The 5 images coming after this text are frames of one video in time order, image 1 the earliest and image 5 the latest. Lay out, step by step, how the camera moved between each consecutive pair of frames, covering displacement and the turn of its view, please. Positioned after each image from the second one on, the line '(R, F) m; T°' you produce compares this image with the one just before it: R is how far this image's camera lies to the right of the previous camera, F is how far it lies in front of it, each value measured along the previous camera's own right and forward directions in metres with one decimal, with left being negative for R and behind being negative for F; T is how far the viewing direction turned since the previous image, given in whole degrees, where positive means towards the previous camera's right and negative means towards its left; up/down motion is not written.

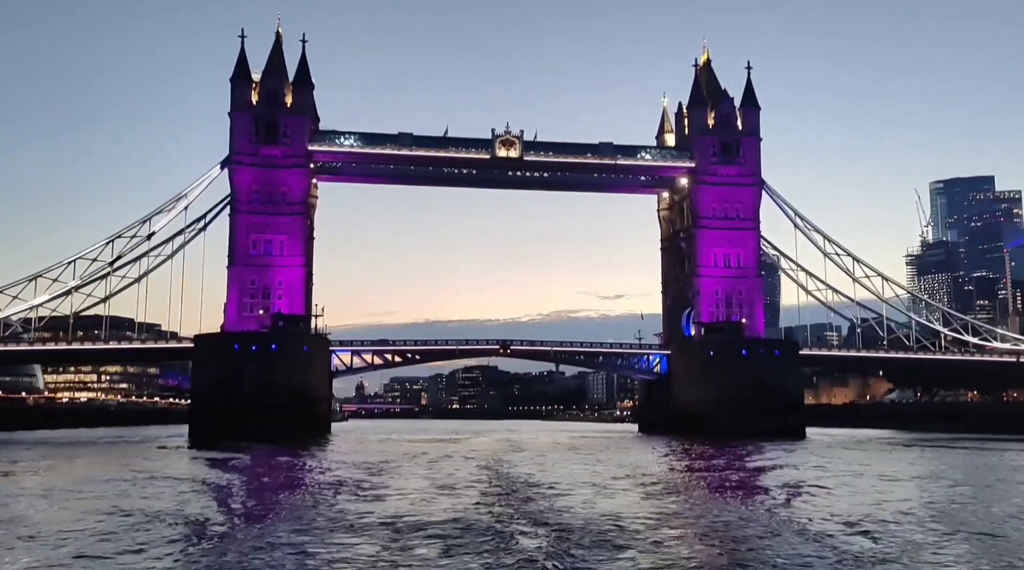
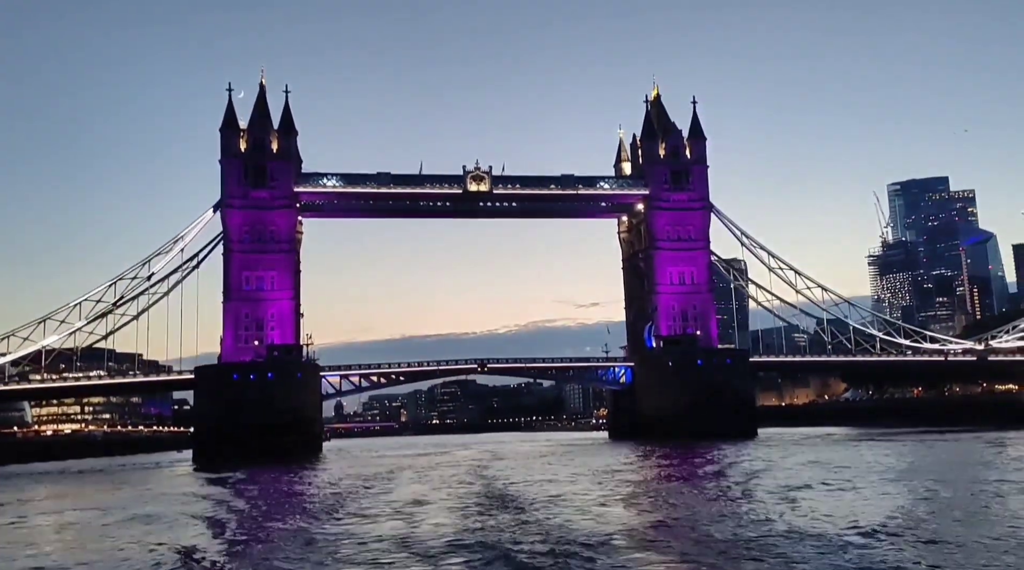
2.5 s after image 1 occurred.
(-0.1, -3.7) m; +2°
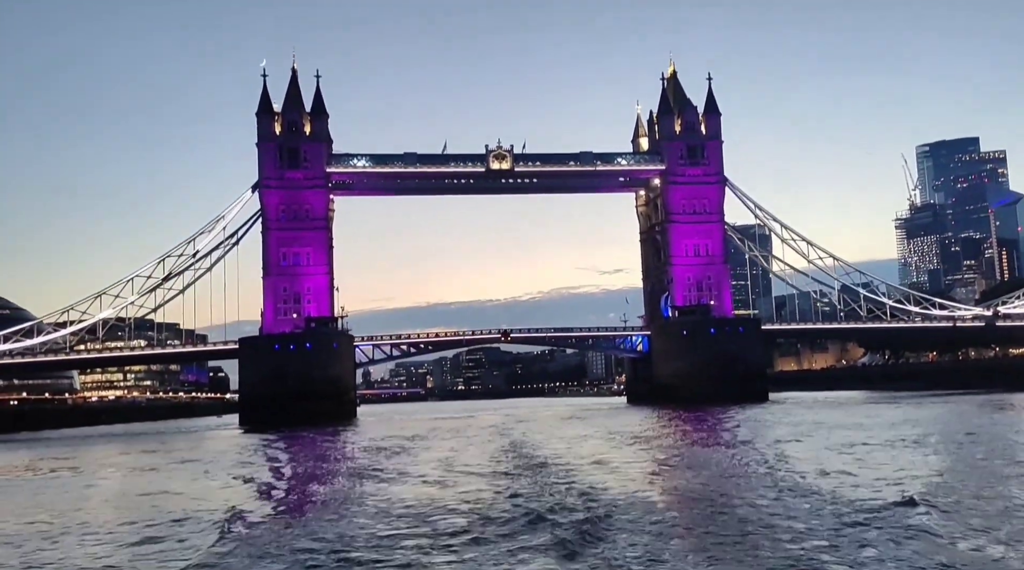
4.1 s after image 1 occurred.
(+0.3, -2.4) m; -2°
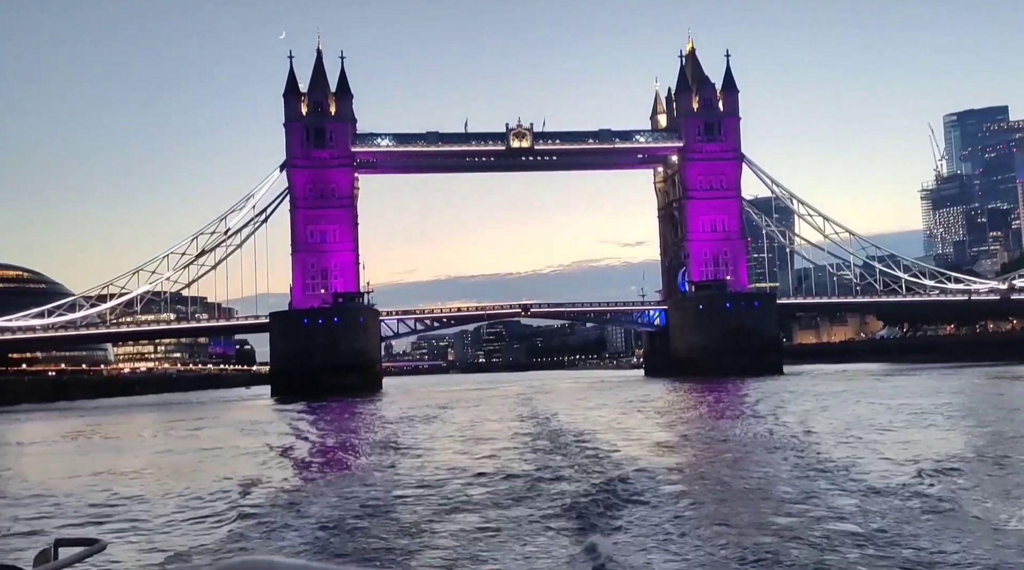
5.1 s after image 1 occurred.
(+0.2, -1.3) m; -1°
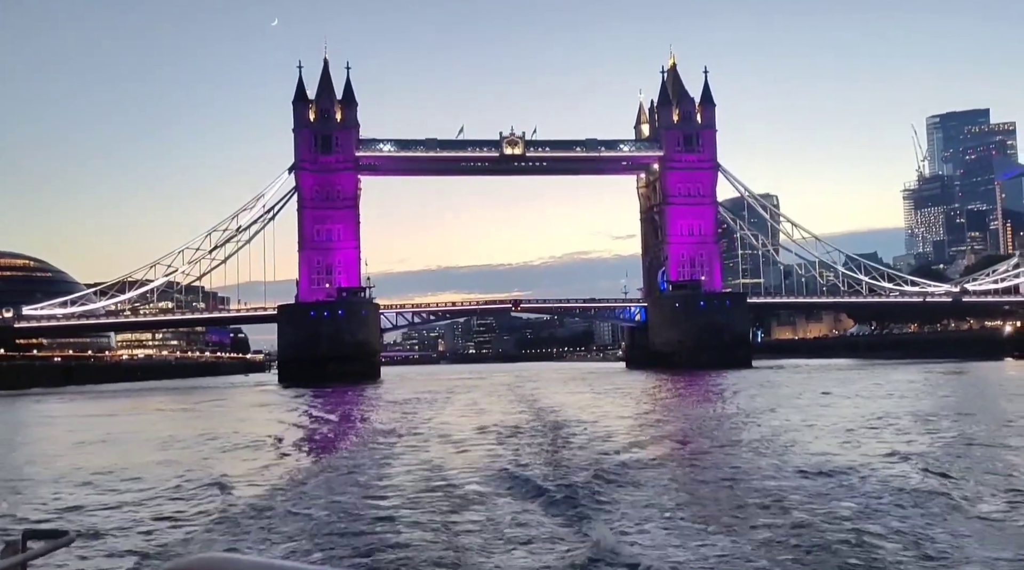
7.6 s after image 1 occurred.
(-0.2, -3.8) m; +1°
